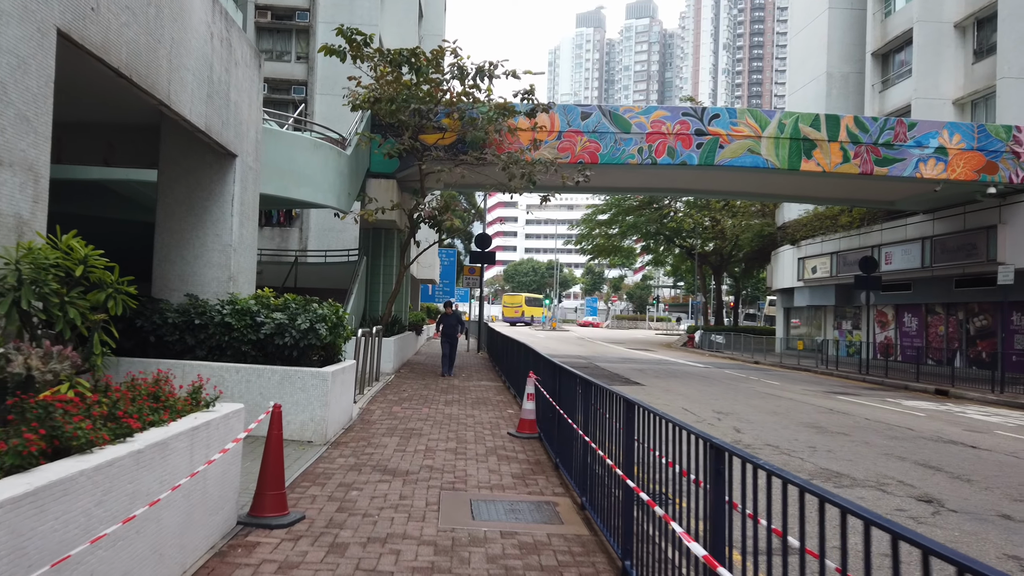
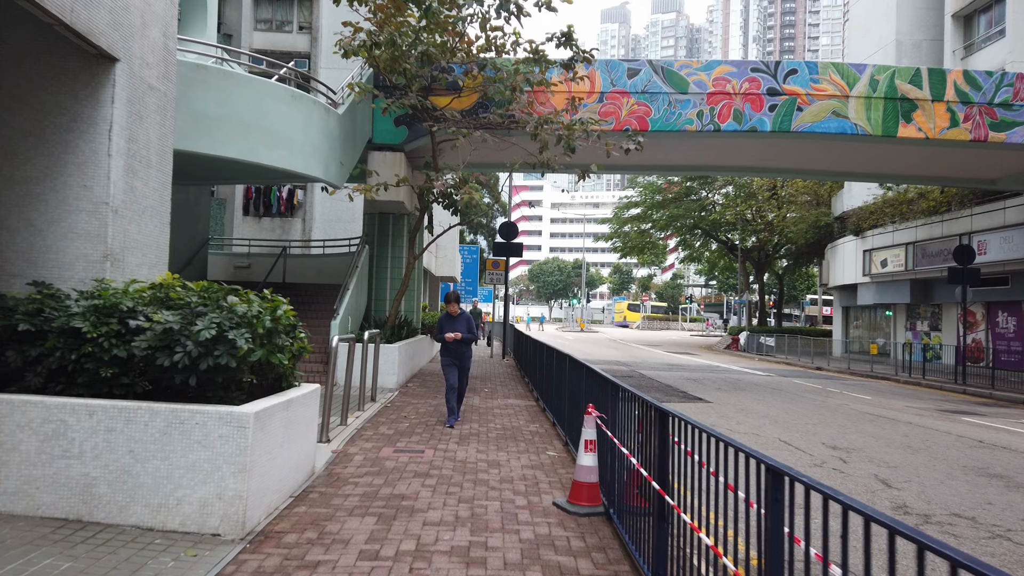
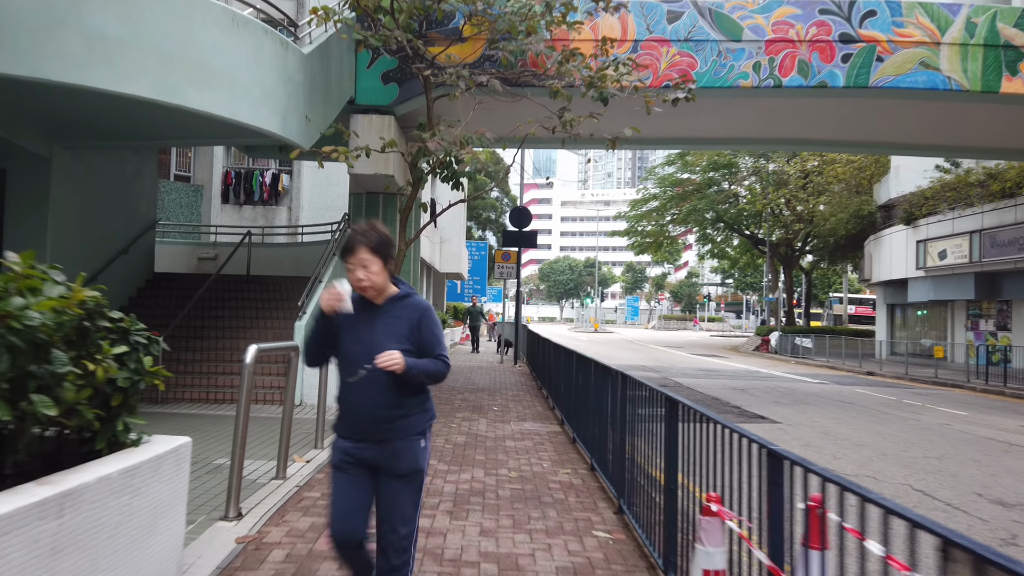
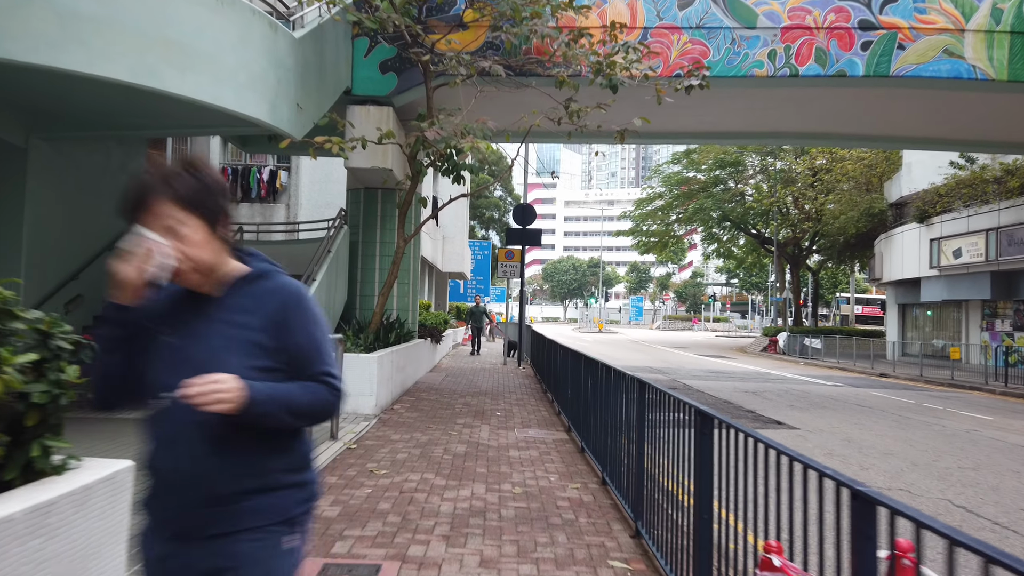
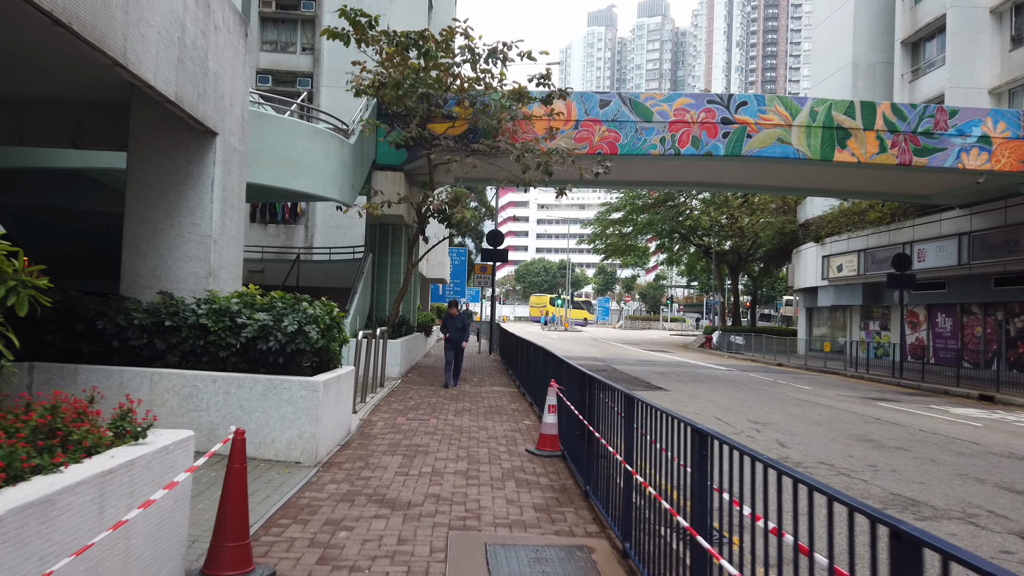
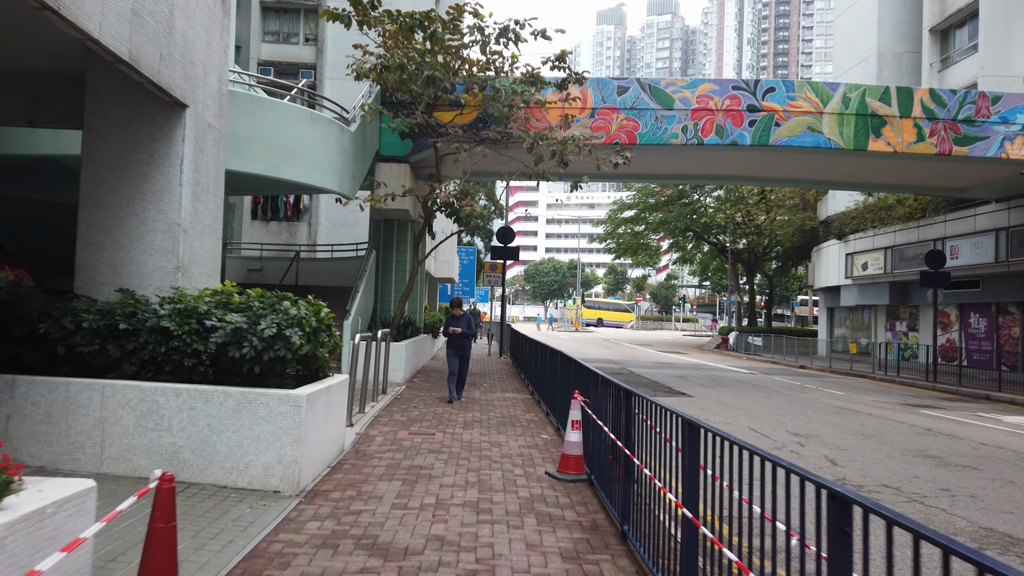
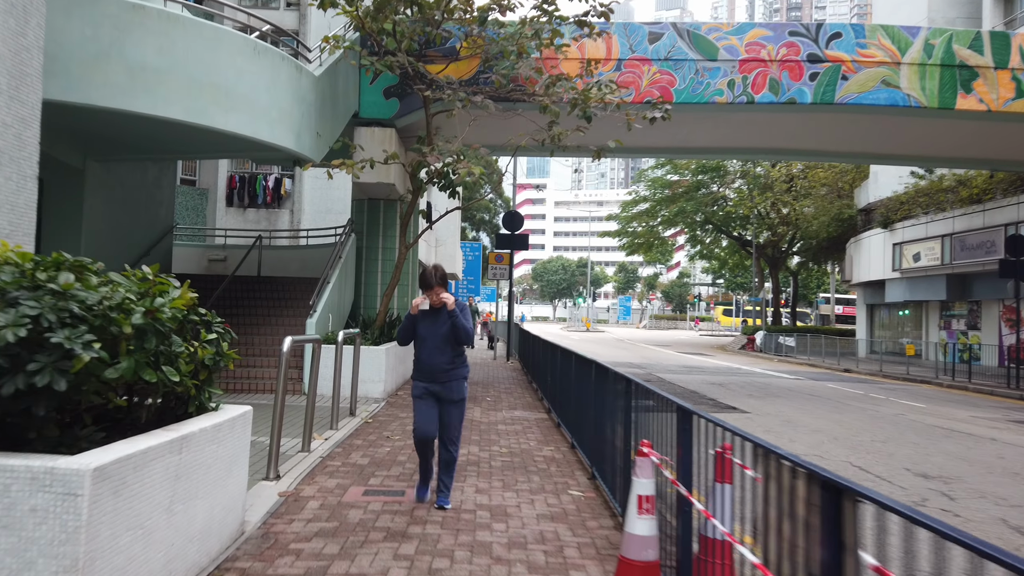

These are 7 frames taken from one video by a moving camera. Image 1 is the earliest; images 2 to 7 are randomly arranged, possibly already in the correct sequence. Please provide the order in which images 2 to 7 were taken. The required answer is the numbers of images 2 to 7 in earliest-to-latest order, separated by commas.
5, 6, 2, 7, 3, 4
